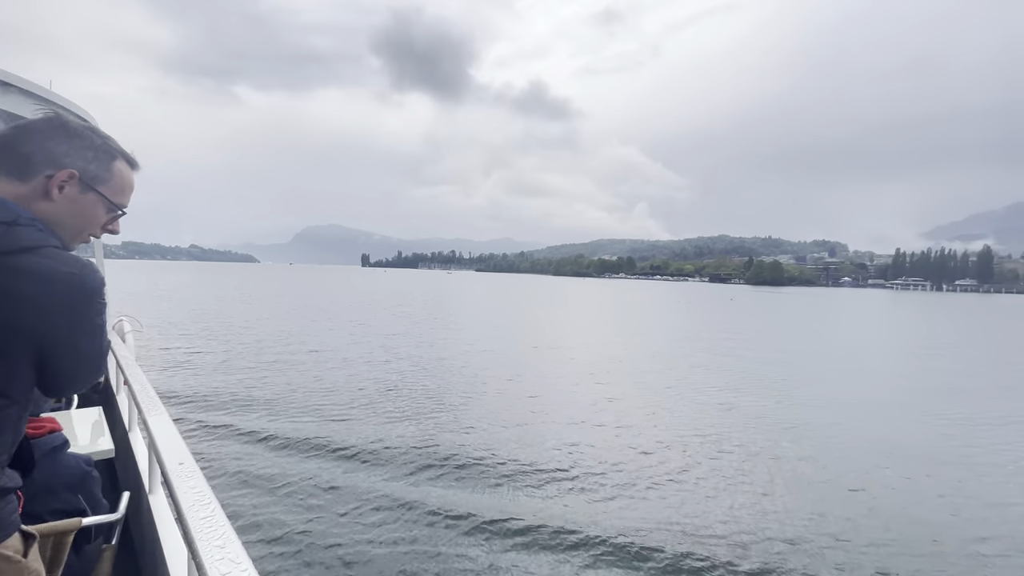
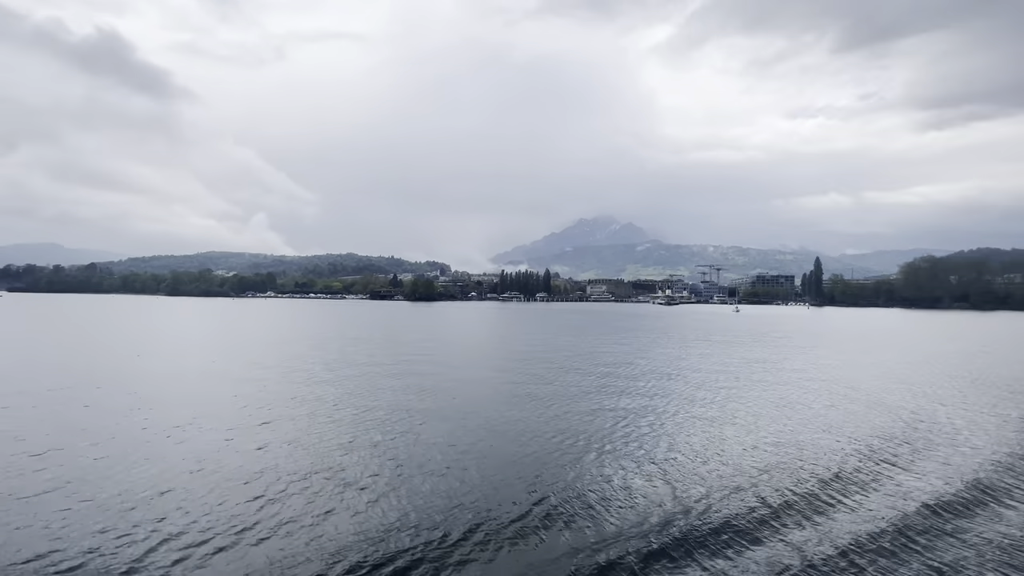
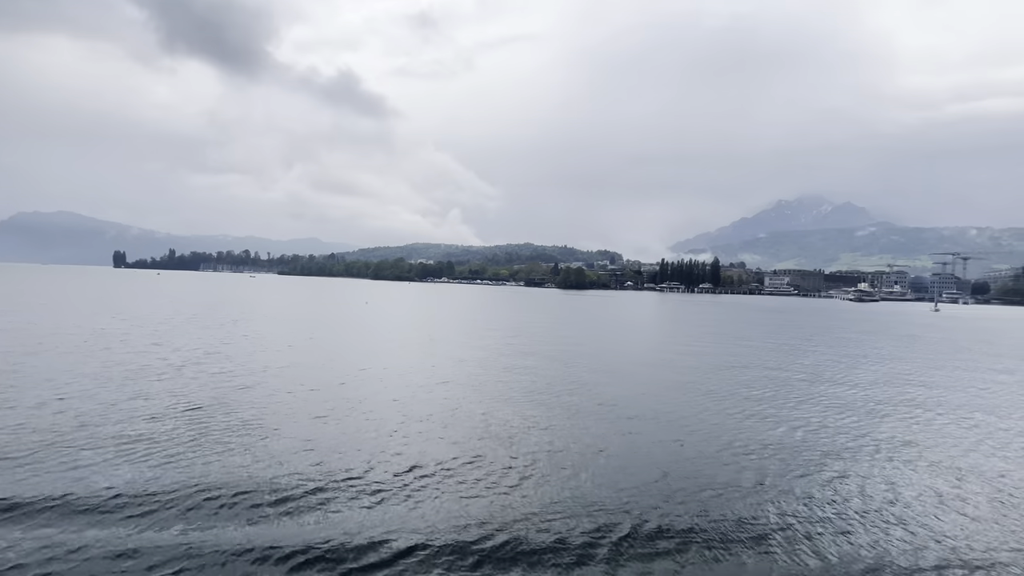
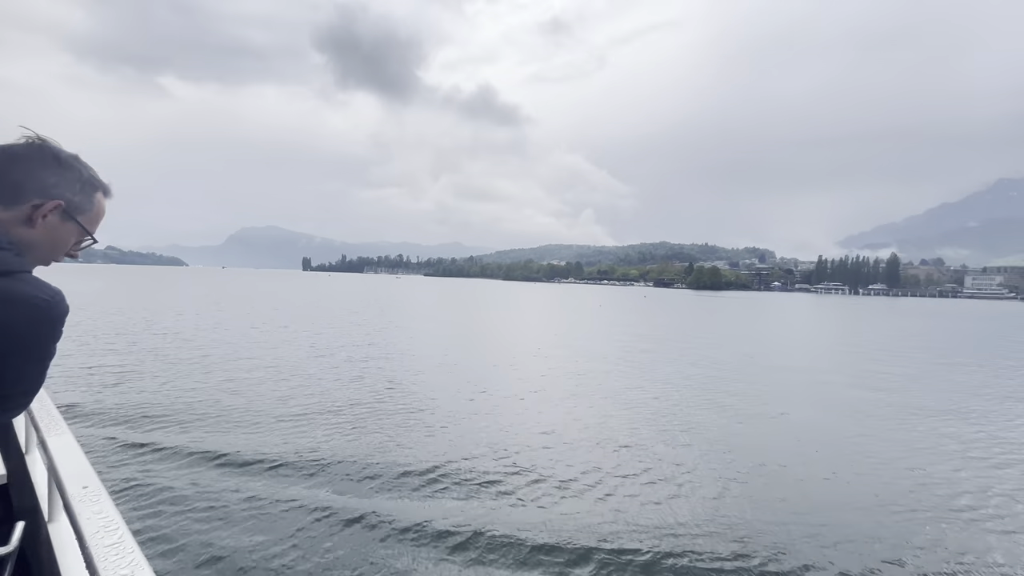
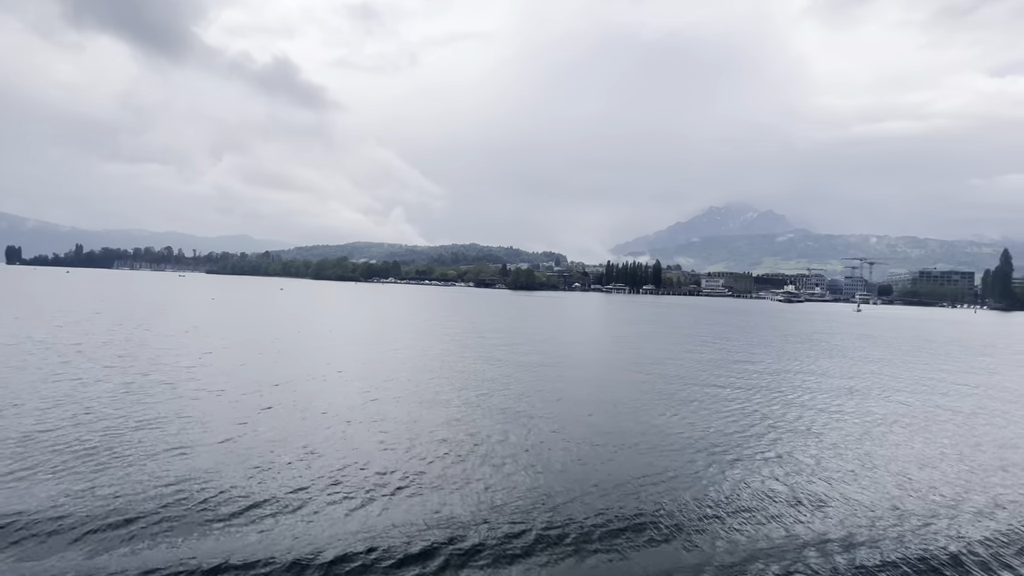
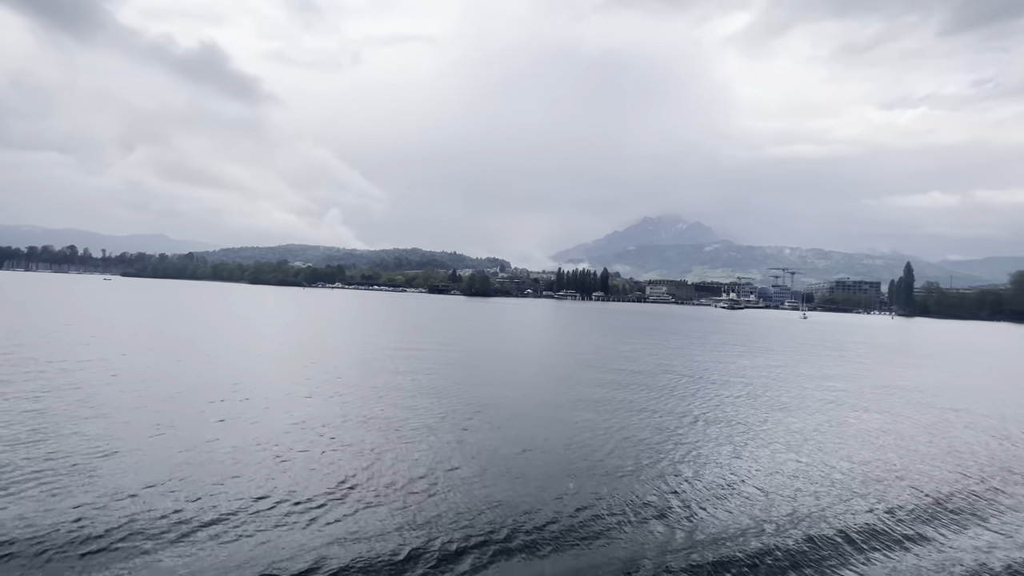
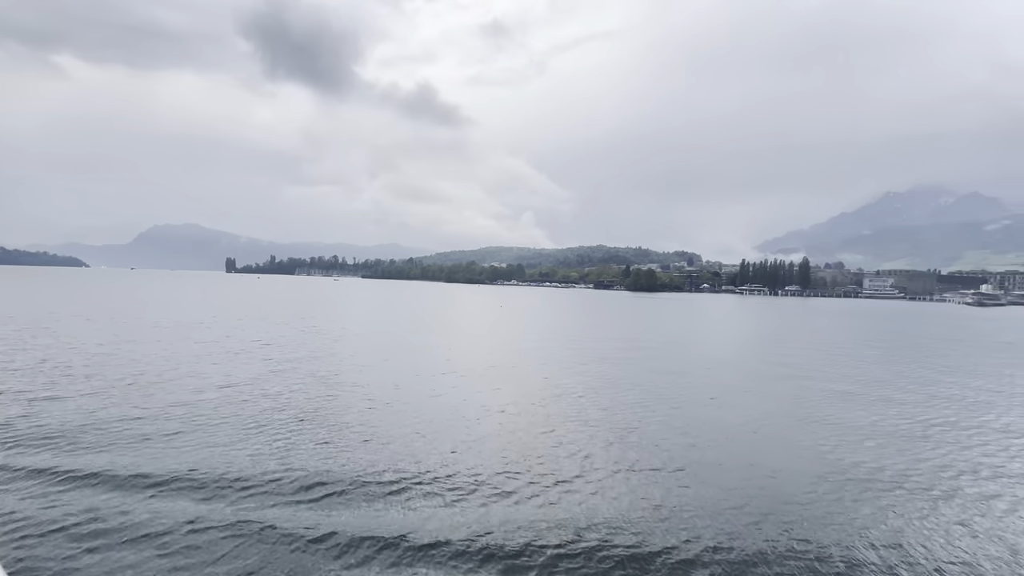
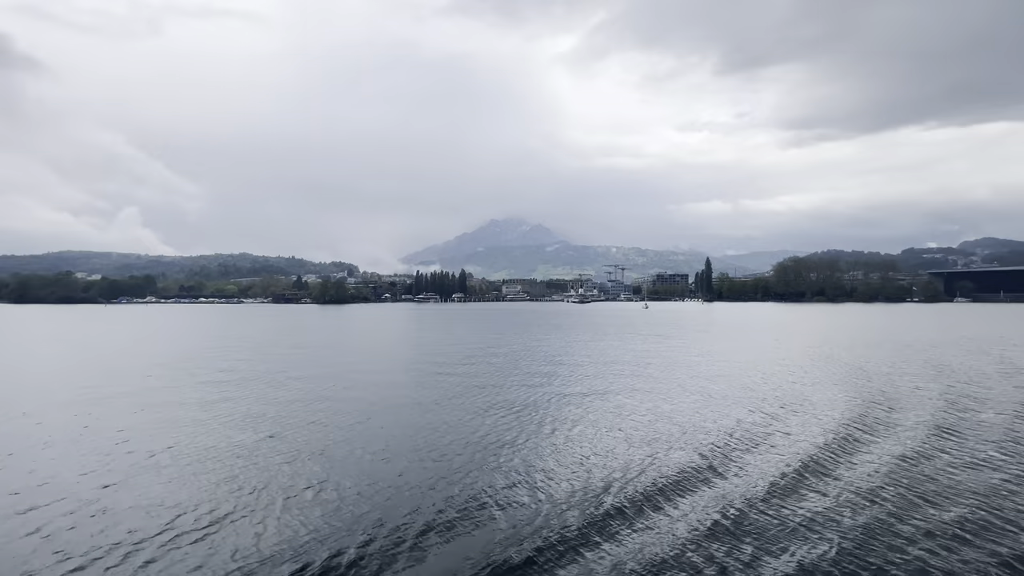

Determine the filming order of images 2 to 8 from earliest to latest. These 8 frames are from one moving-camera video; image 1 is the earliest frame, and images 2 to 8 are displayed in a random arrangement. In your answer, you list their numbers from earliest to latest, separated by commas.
4, 7, 3, 5, 6, 2, 8
